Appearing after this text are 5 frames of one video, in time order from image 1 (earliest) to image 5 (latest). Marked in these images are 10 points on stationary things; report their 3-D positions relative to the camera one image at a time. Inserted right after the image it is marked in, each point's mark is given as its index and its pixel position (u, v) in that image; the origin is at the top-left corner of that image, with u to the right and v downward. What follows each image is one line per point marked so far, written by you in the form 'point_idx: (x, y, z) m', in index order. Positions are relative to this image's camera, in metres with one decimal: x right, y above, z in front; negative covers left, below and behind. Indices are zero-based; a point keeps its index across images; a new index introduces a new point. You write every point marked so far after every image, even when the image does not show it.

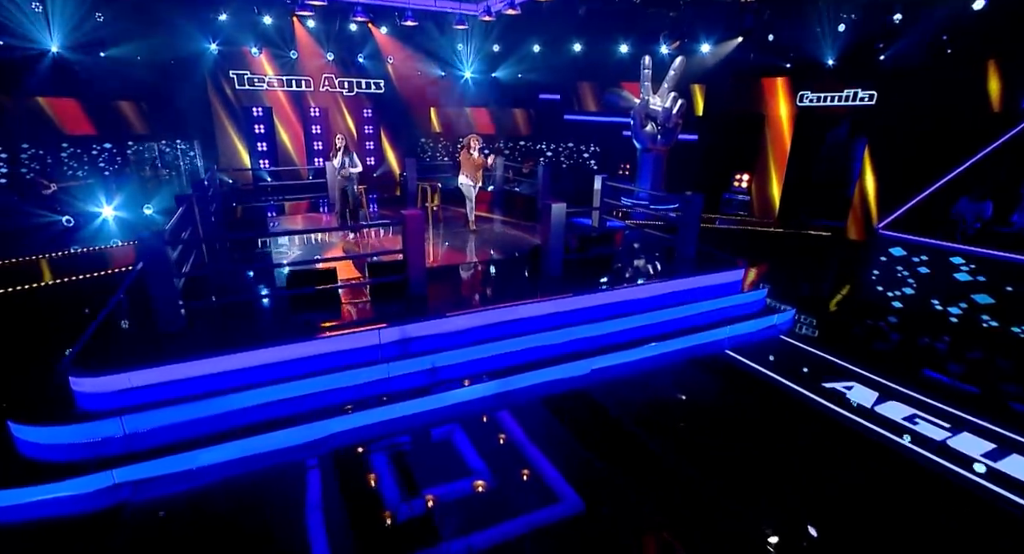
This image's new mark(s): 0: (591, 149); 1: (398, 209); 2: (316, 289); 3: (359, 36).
0: (+2.7, +4.4, +16.1) m
1: (-2.8, +1.7, +11.8) m
2: (-1.8, -0.1, +4.4) m
3: (-4.4, +6.9, +13.6) m
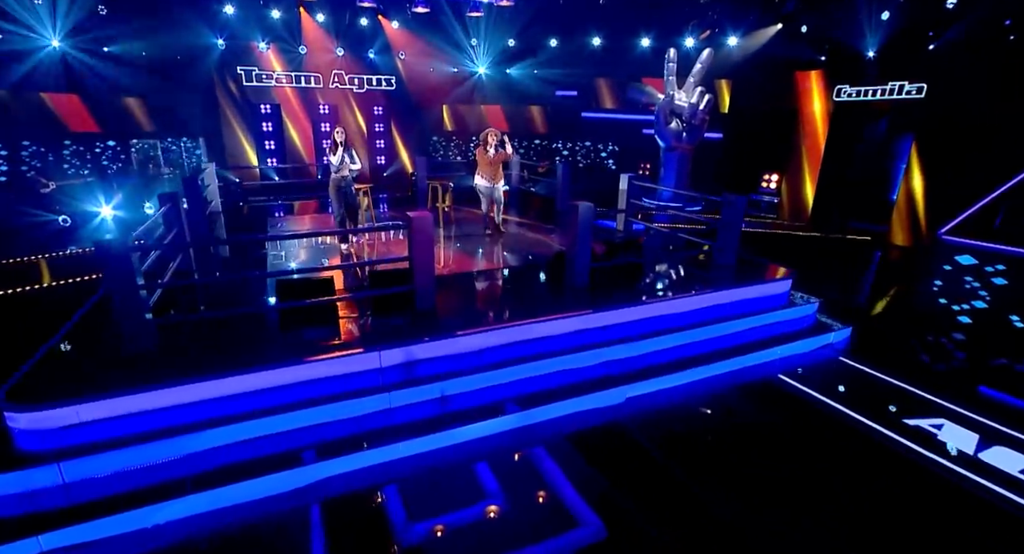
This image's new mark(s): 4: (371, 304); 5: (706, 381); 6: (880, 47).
0: (+3.2, +4.3, +15.5) m
1: (-2.5, +1.6, +11.3) m
2: (-1.7, -0.2, +3.9) m
3: (-4.0, +6.9, +13.1) m
4: (-1.3, -0.3, +4.6) m
5: (+1.8, -0.9, +4.2) m
6: (+7.2, +4.5, +9.3) m
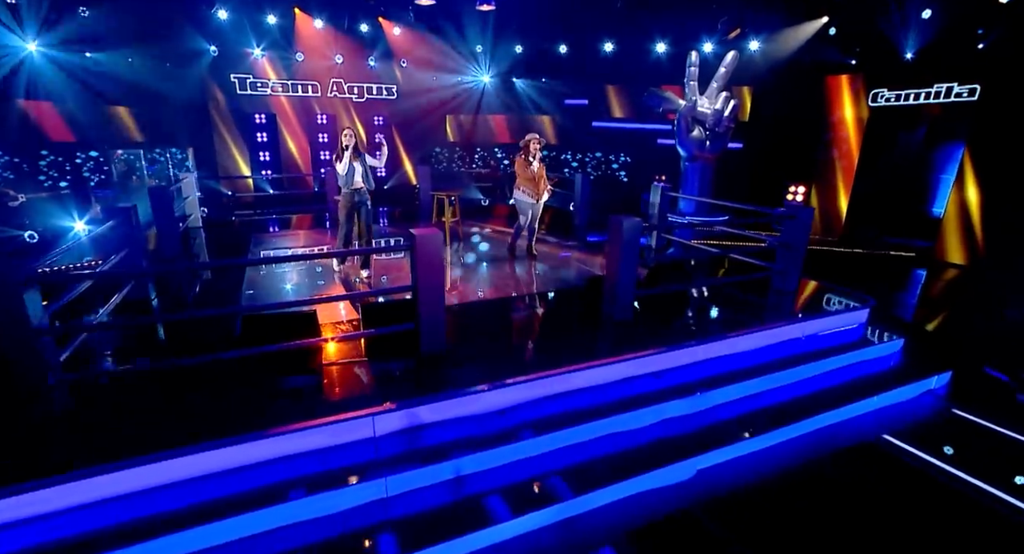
0: (+3.4, +3.7, +14.7) m
1: (-2.2, +1.2, +10.5) m
2: (-1.5, -0.4, +3.0) m
3: (-3.8, +6.4, +12.5) m
4: (-1.1, -0.6, +3.7) m
5: (+2.0, -1.2, +3.3) m
6: (+7.4, +4.2, +8.5) m
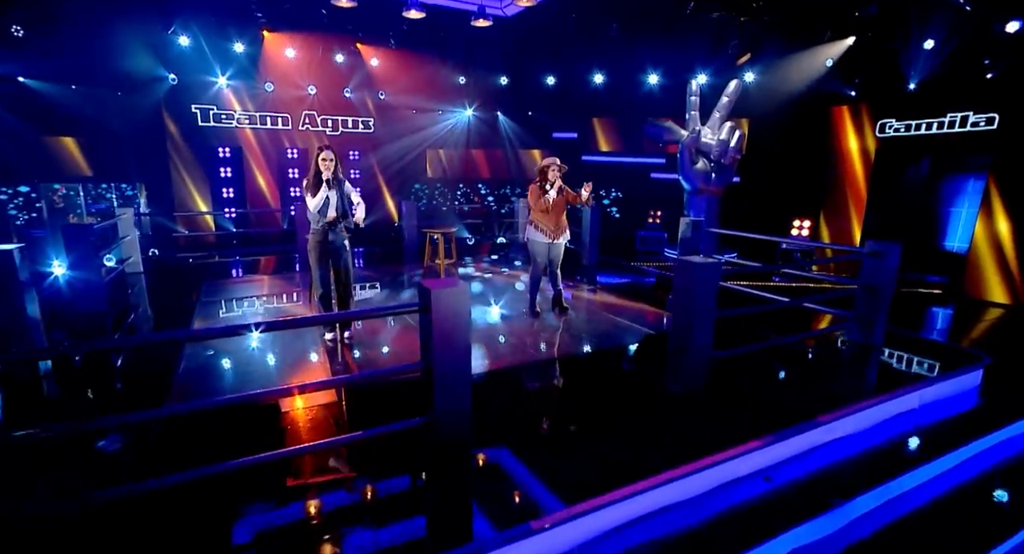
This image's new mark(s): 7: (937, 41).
0: (+3.0, +2.5, +14.2) m
1: (-2.4, +0.3, +9.4) m
2: (-1.2, -0.8, +1.9) m
3: (-4.1, +5.2, +11.7) m
4: (-0.9, -1.0, +2.6) m
5: (+2.3, -1.5, +2.3) m
6: (+7.3, +3.5, +8.2) m
7: (+7.1, +3.9, +7.8) m
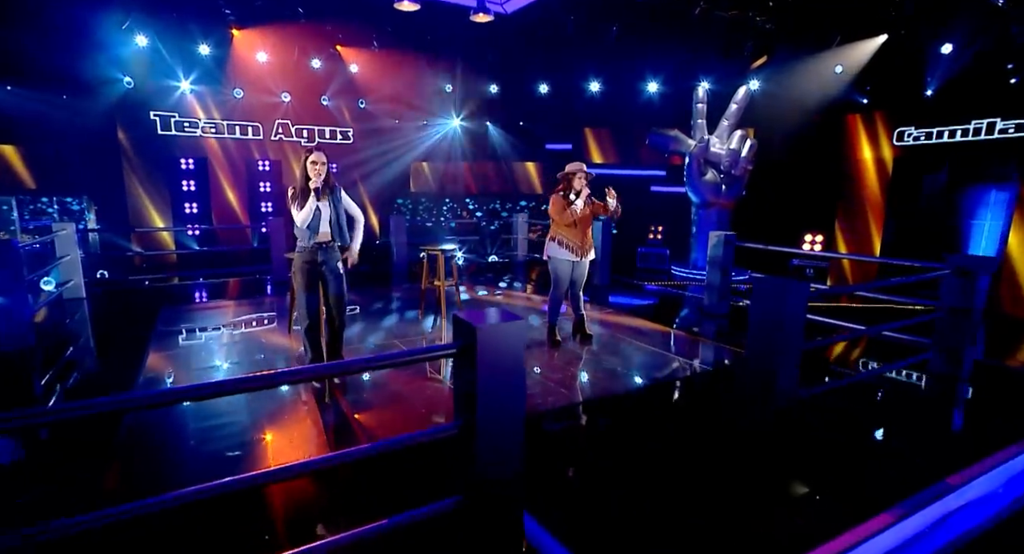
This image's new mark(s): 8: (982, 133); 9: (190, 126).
0: (+2.7, +2.0, +13.5) m
1: (-2.4, -0.2, +8.4) m
2: (-0.8, -0.9, +1.0) m
3: (-4.3, +4.7, +10.8) m
4: (-0.5, -1.1, +1.6) m
5: (+2.6, -1.6, +1.5) m
6: (+7.3, +3.2, +7.9) m
7: (+7.1, +3.7, +7.4) m
8: (+7.5, +2.3, +7.4) m
9: (-6.9, +3.3, +10.0) m
